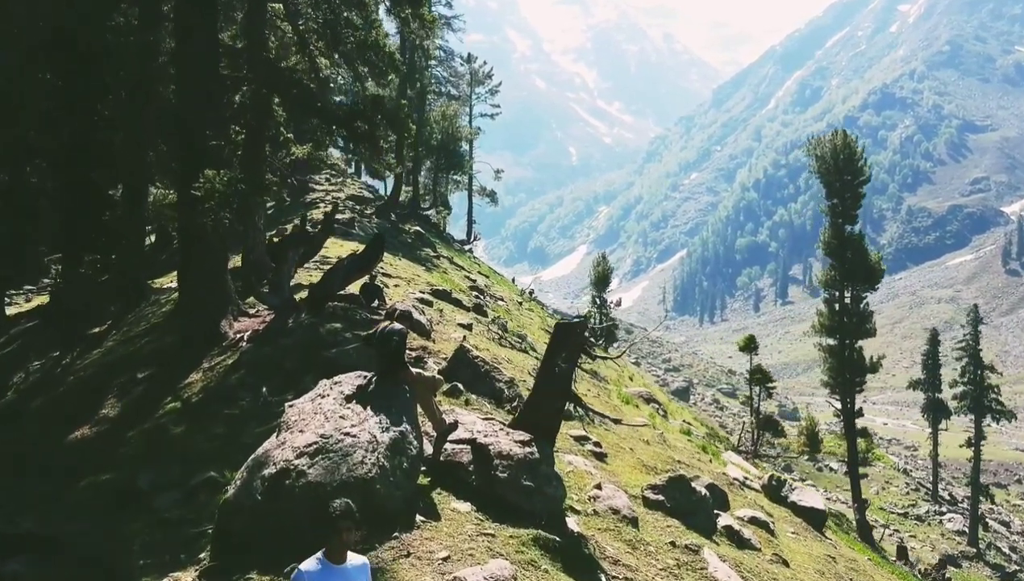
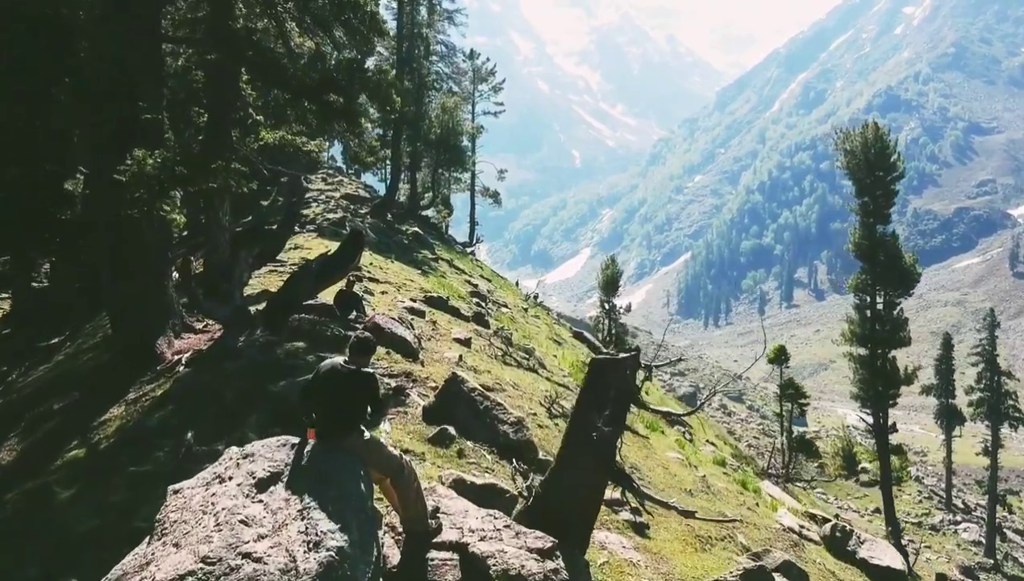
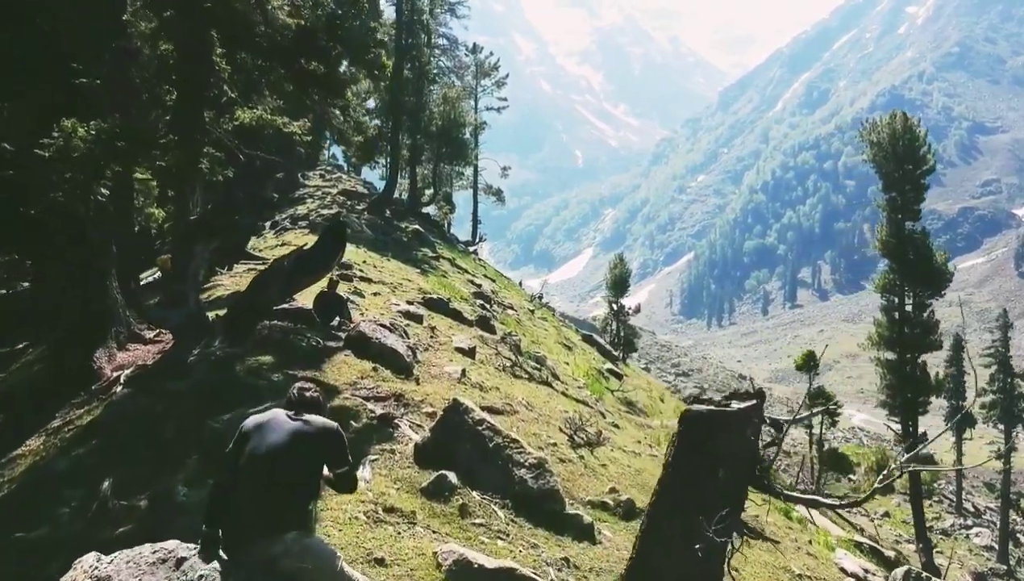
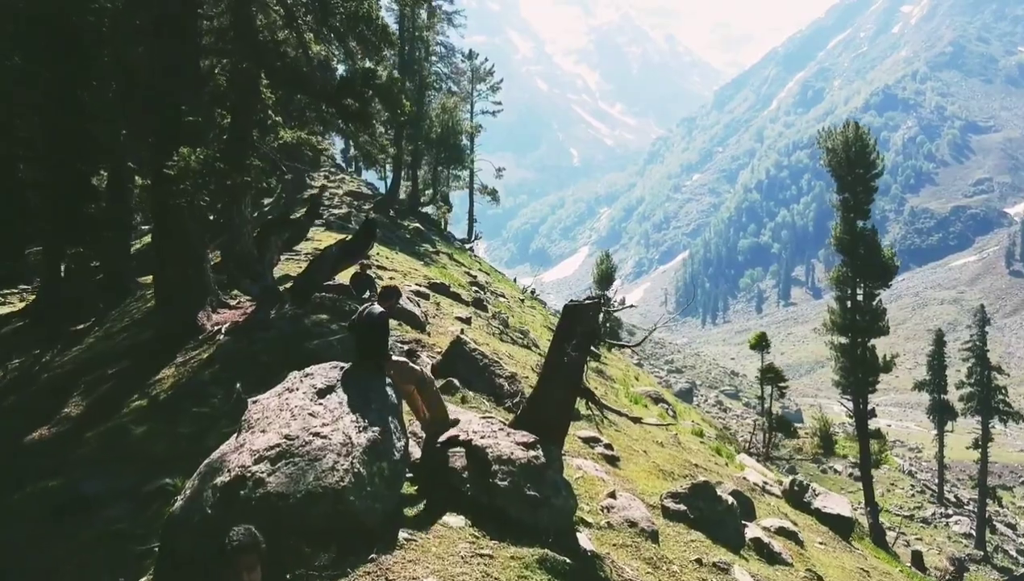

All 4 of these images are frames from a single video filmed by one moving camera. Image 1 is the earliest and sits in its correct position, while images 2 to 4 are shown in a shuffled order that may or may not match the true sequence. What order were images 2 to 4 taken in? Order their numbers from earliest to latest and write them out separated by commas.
4, 2, 3
